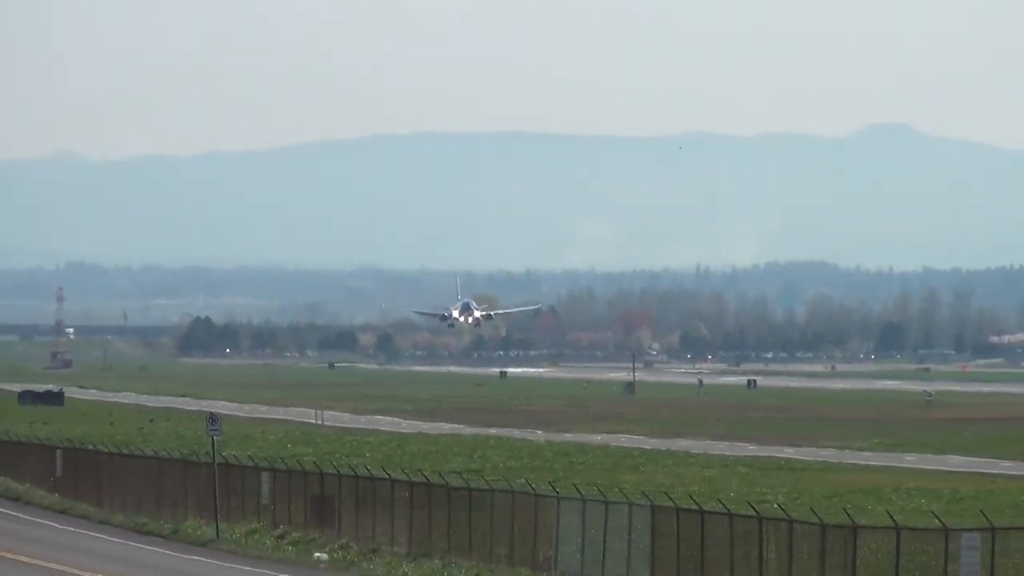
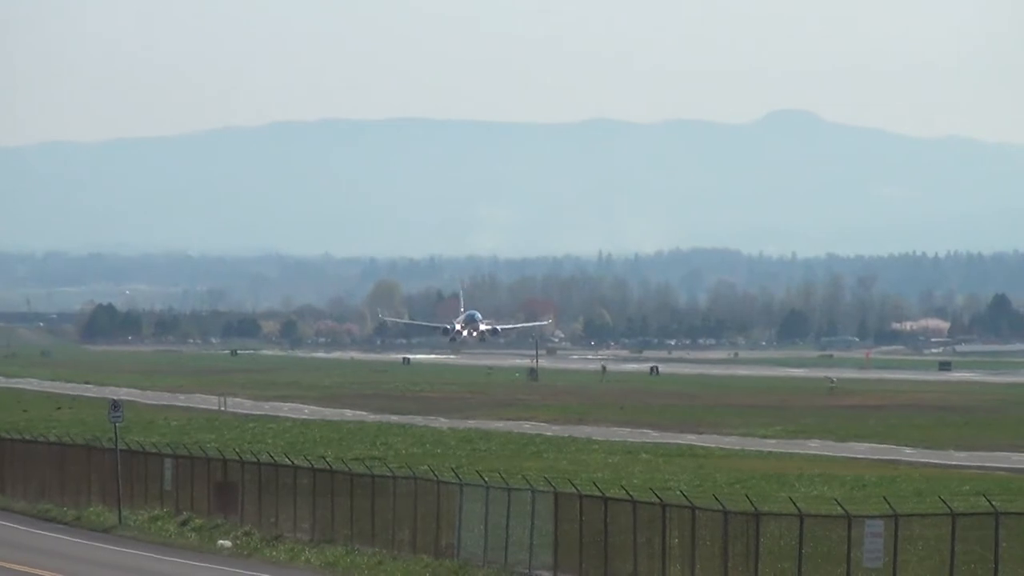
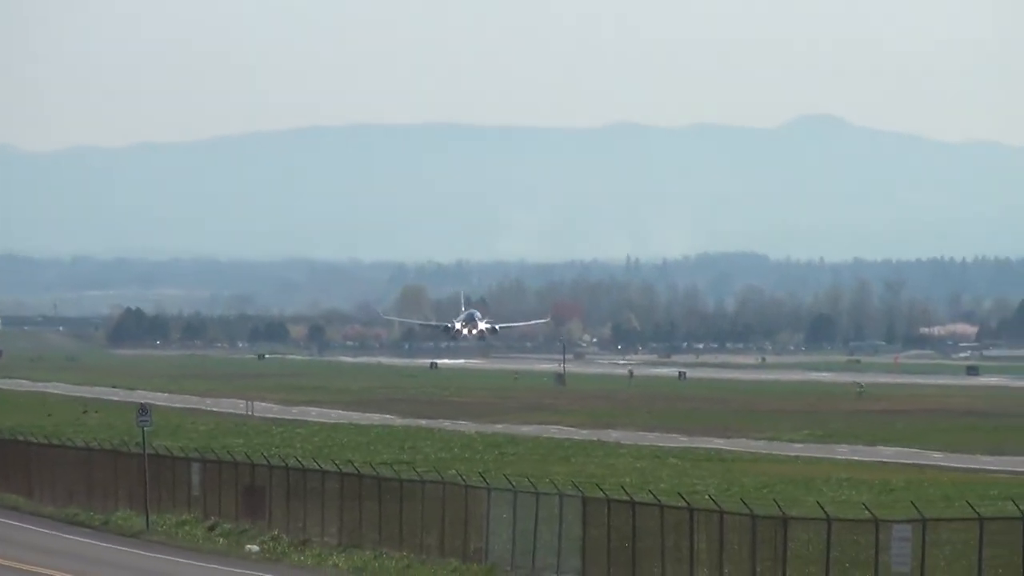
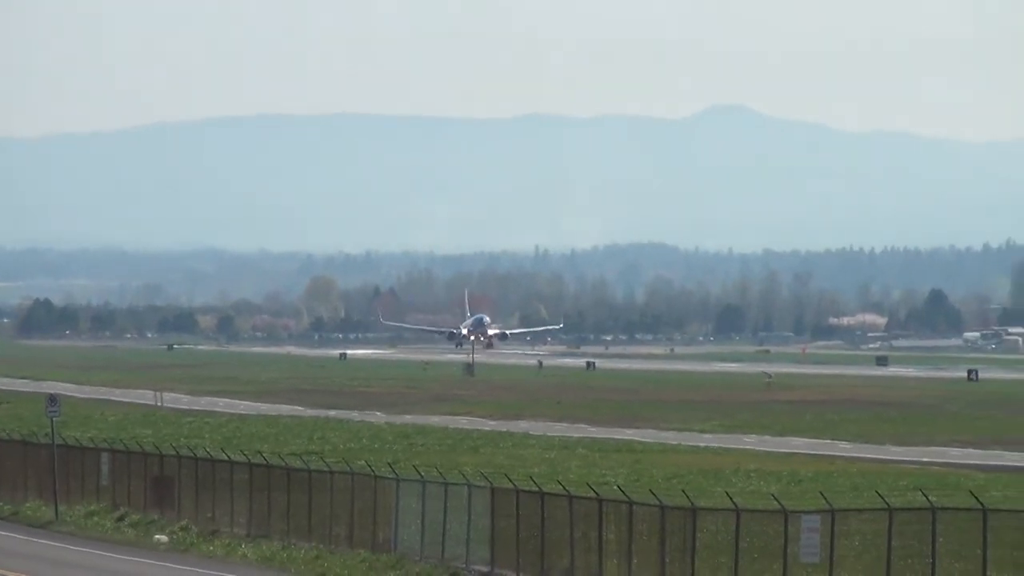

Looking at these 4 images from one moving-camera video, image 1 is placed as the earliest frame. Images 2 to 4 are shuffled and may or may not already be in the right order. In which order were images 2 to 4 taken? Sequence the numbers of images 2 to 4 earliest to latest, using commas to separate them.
3, 2, 4
